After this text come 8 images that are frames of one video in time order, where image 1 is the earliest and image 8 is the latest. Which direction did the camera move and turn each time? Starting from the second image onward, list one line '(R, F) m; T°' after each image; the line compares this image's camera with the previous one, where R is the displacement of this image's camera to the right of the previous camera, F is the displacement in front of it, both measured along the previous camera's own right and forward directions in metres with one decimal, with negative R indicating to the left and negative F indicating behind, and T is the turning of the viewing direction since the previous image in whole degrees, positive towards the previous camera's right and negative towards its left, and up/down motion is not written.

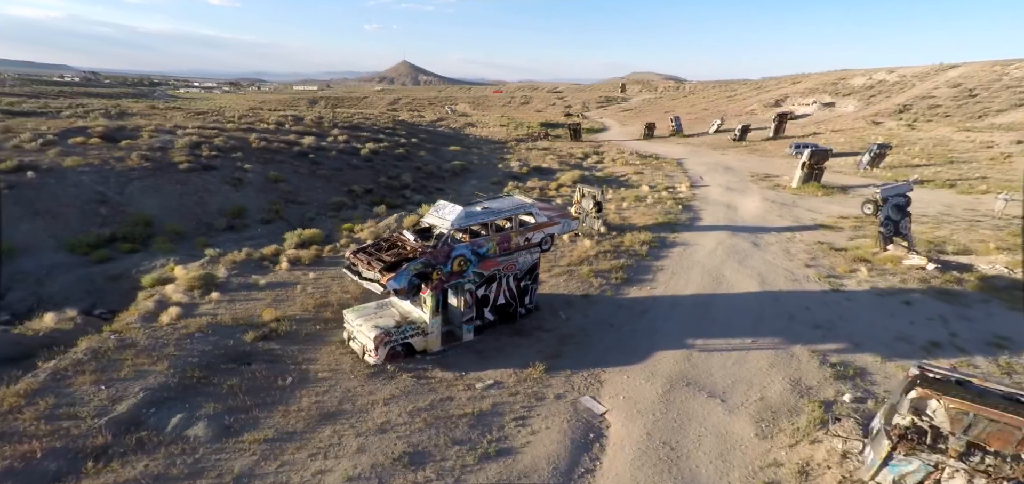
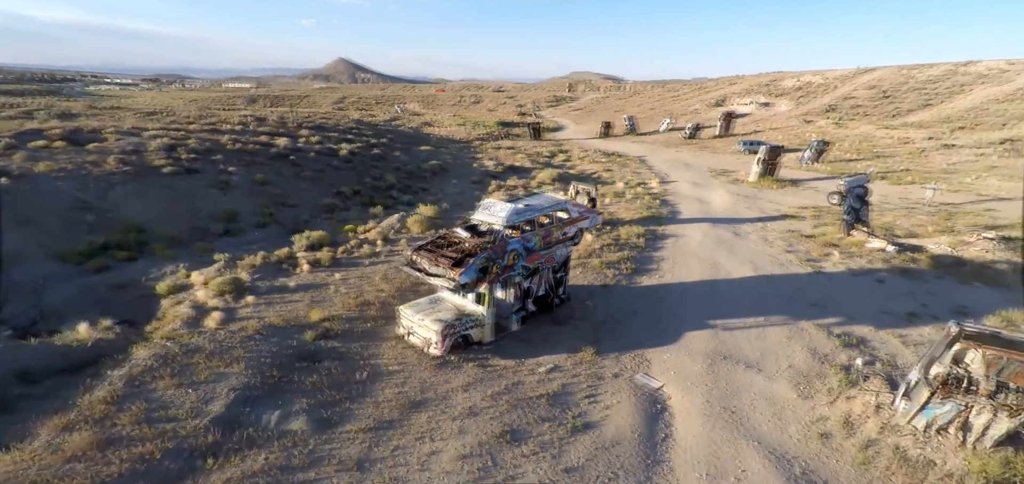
(-2.1, -0.5) m; +6°
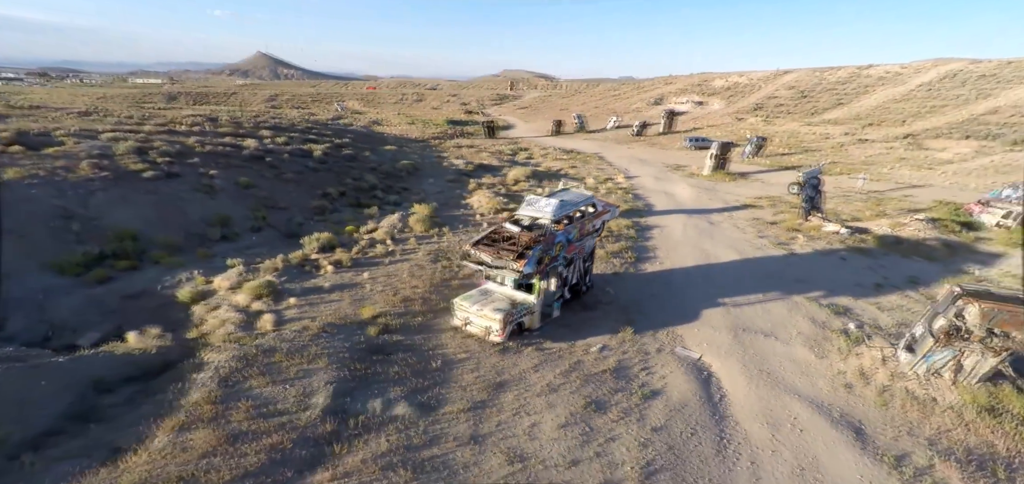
(-2.3, -0.6) m; +7°
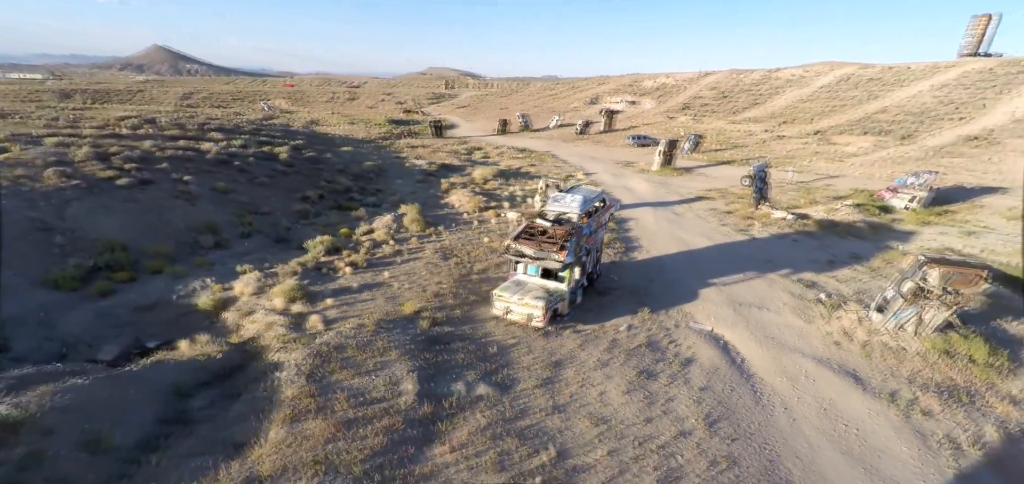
(-2.3, -0.7) m; +8°
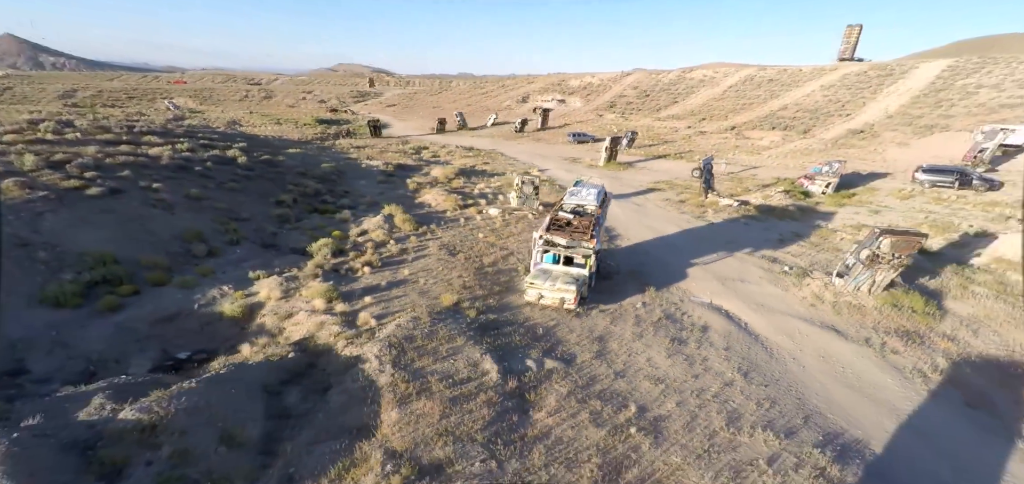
(-2.5, -0.7) m; +9°
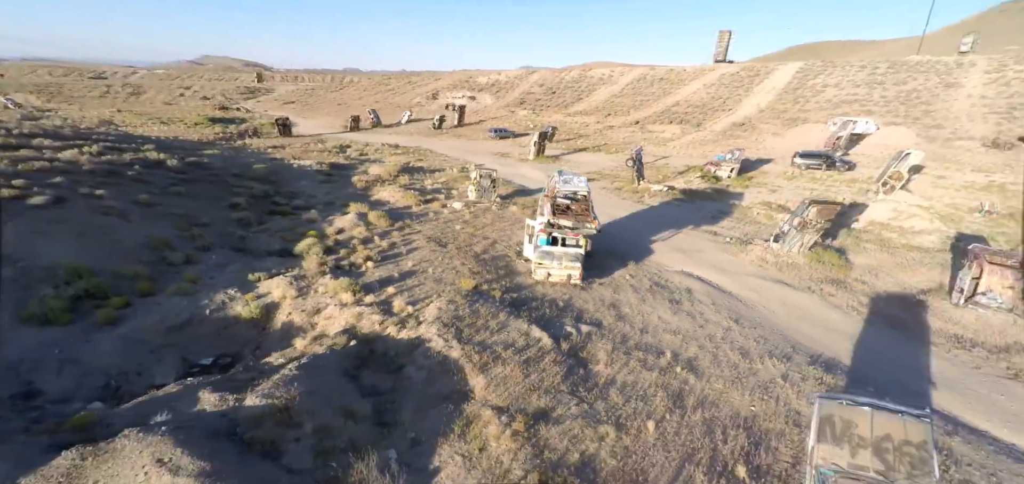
(-2.8, -0.8) m; +11°
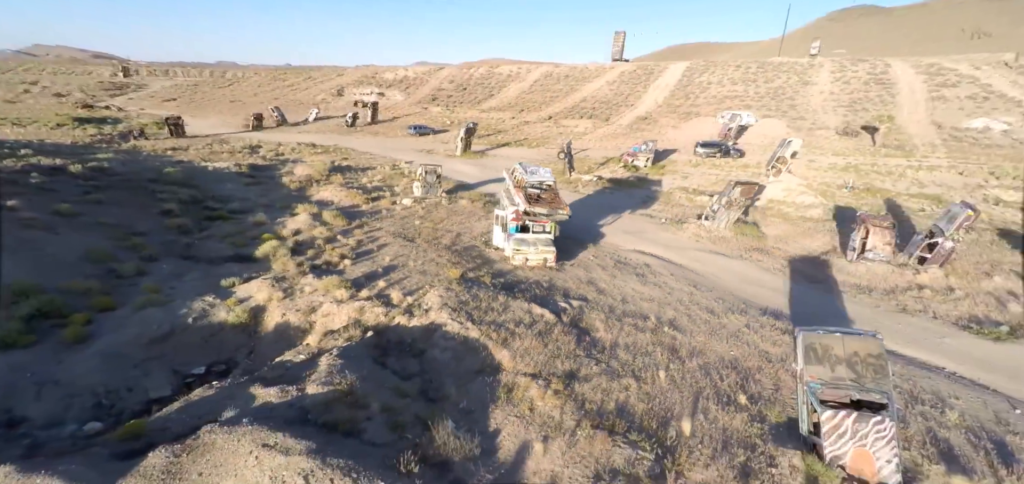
(-1.9, -0.6) m; +11°
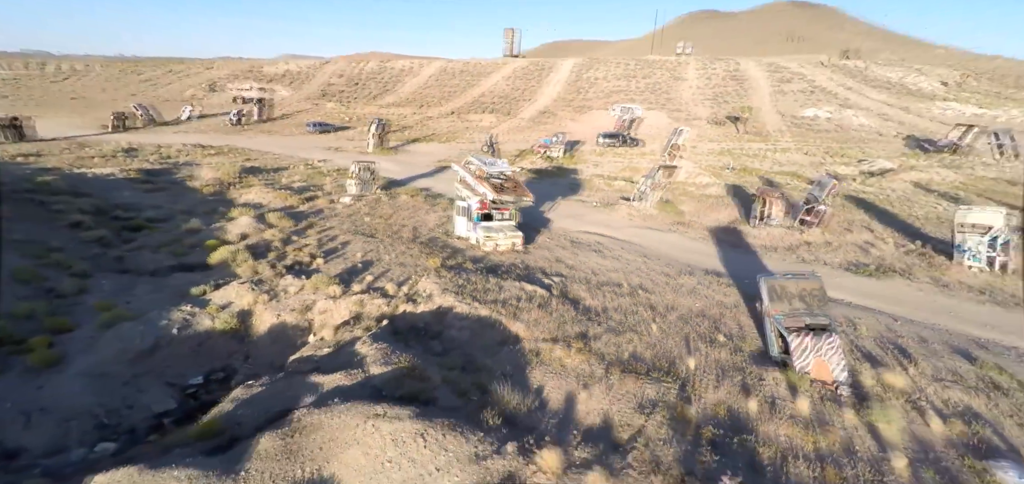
(-2.2, -0.7) m; +12°
